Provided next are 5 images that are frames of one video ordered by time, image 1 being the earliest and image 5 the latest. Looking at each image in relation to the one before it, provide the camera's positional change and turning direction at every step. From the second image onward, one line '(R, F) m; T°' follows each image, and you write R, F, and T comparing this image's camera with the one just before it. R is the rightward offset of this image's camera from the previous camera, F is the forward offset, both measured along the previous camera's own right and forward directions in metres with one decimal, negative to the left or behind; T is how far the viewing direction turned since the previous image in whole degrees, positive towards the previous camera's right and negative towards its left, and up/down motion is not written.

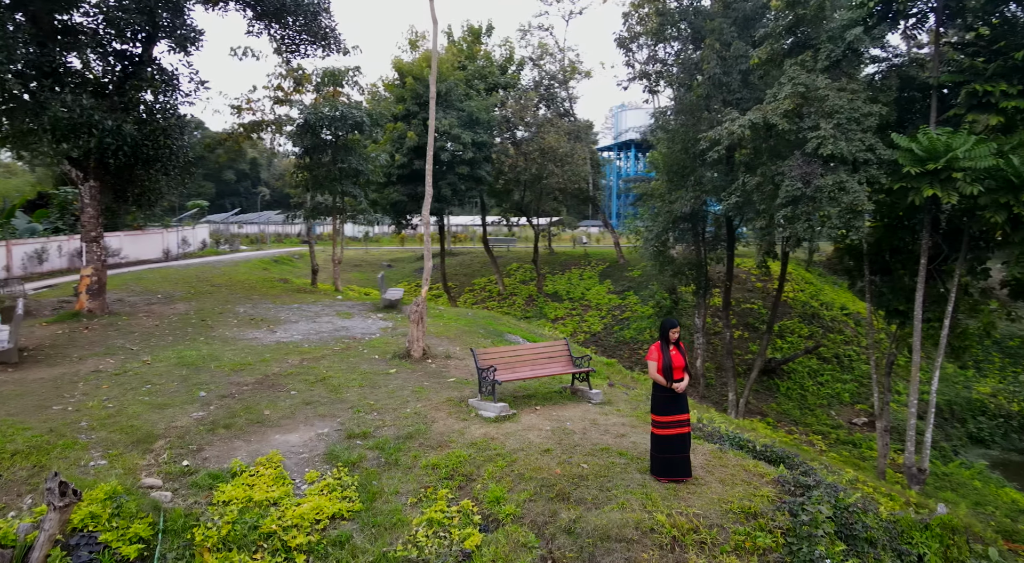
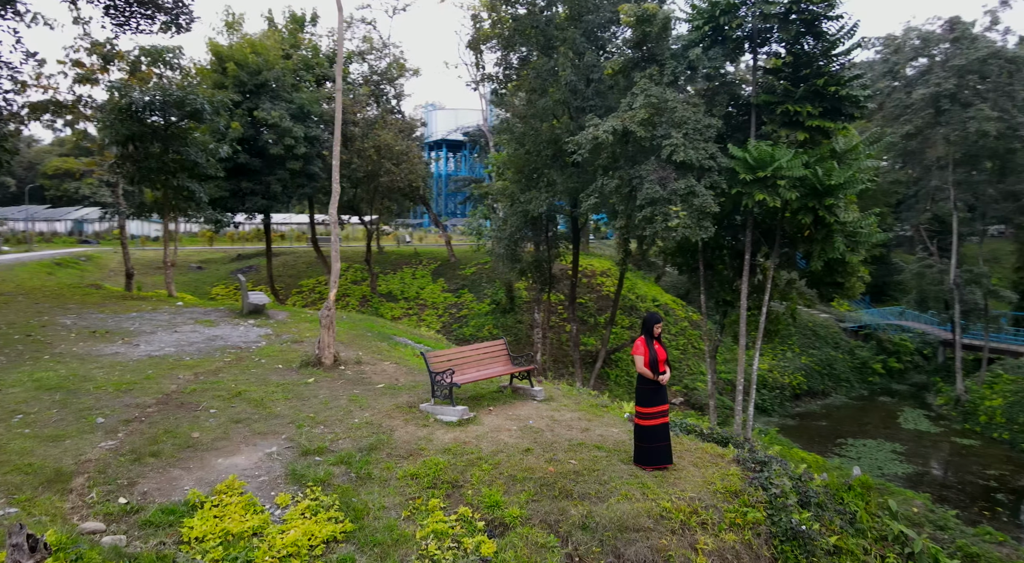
(-1.1, +0.2) m; +14°
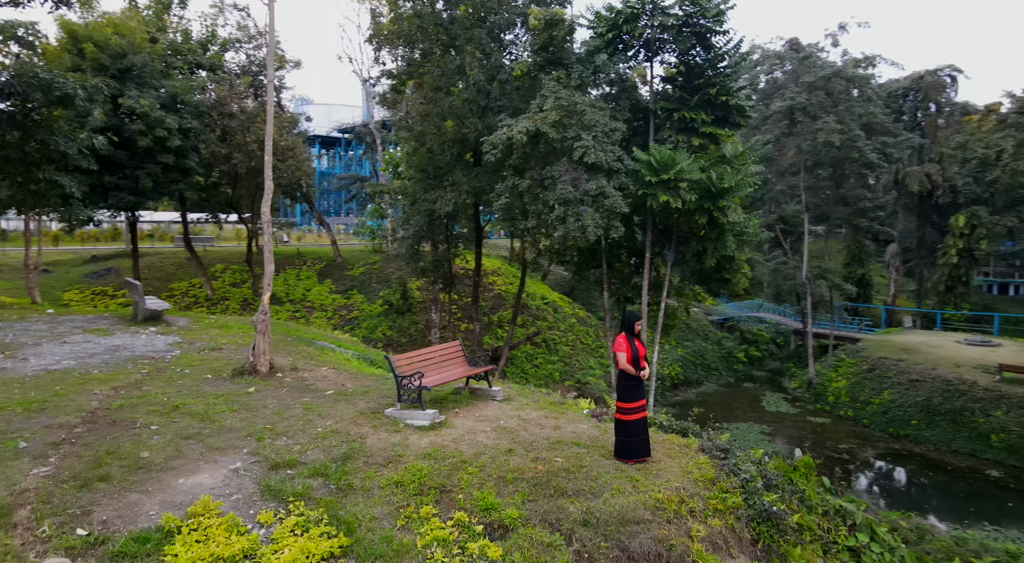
(-0.7, +0.1) m; +9°
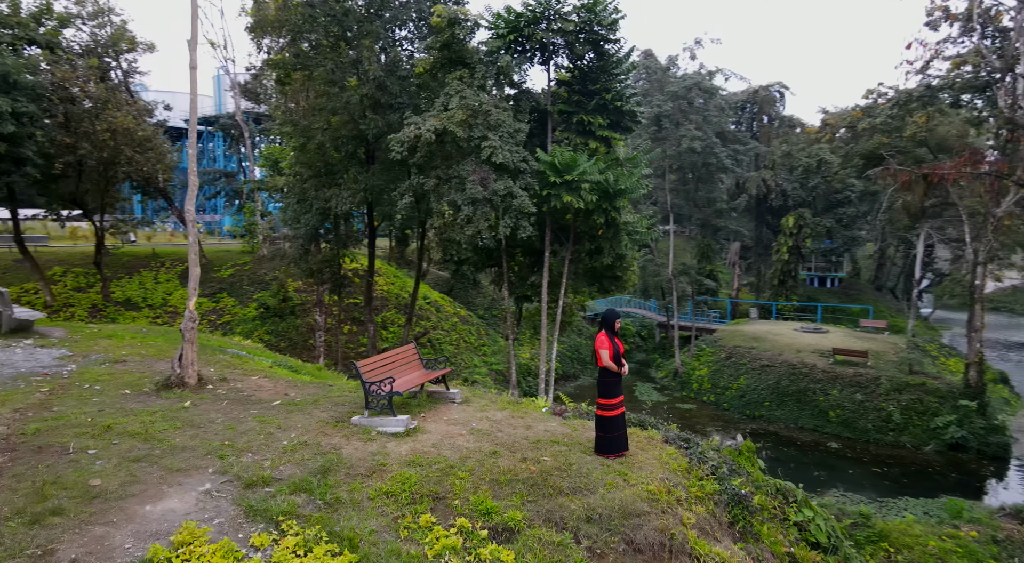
(-0.8, 0.0) m; +10°
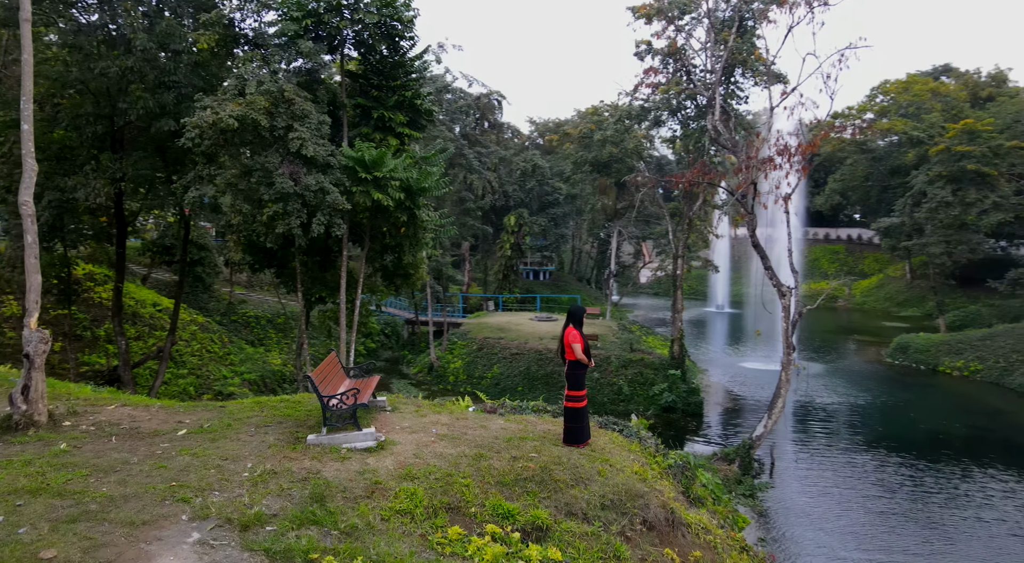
(-1.7, +0.1) m; +20°
